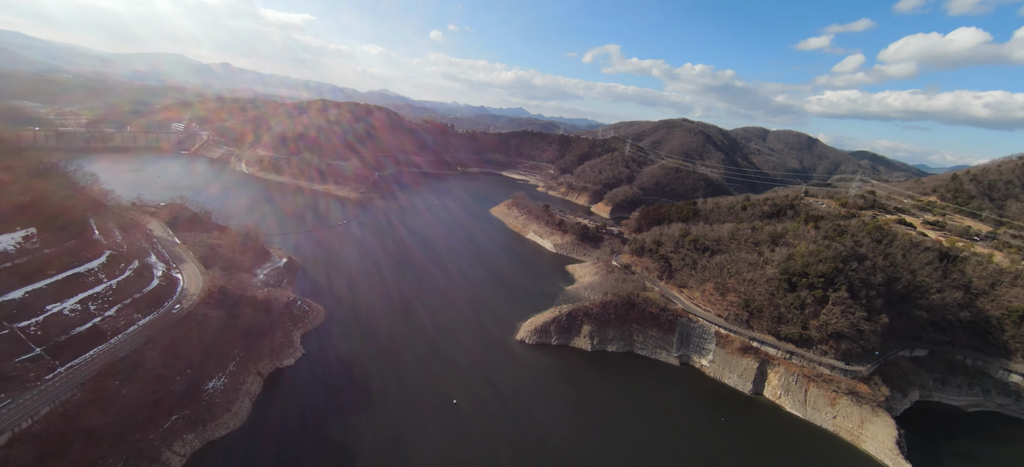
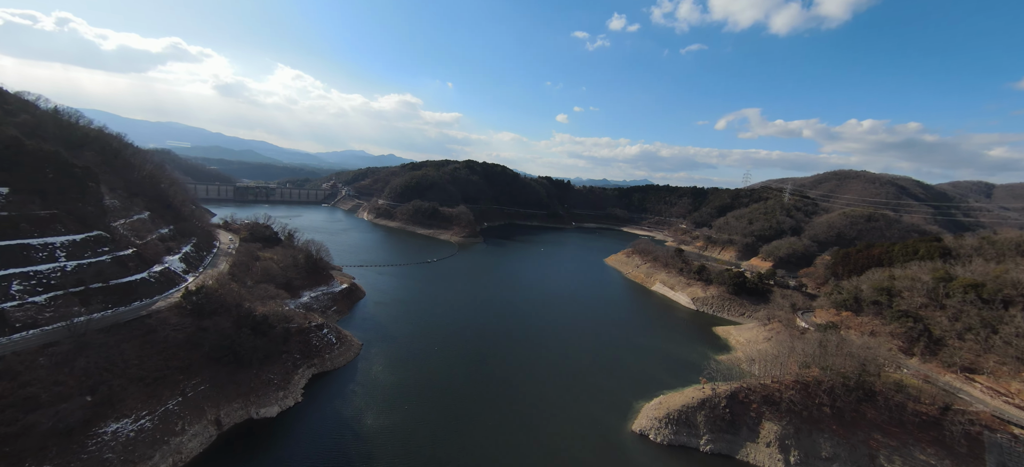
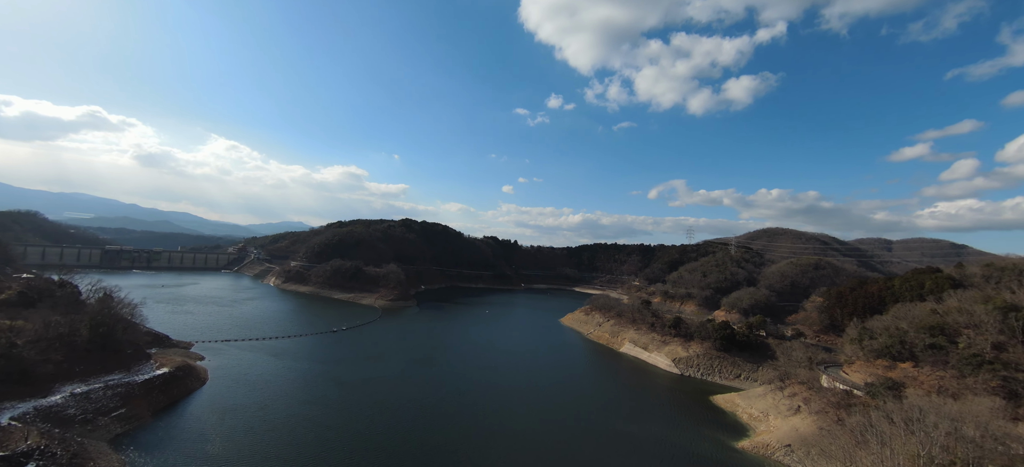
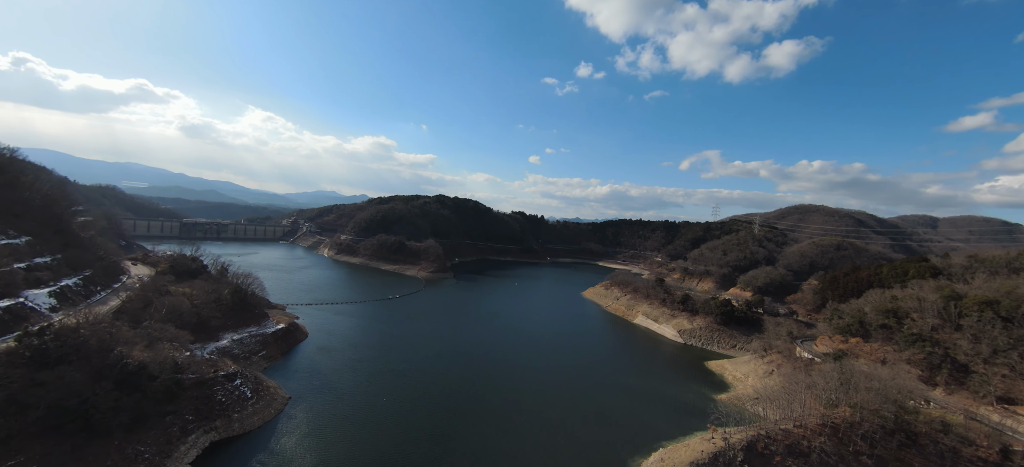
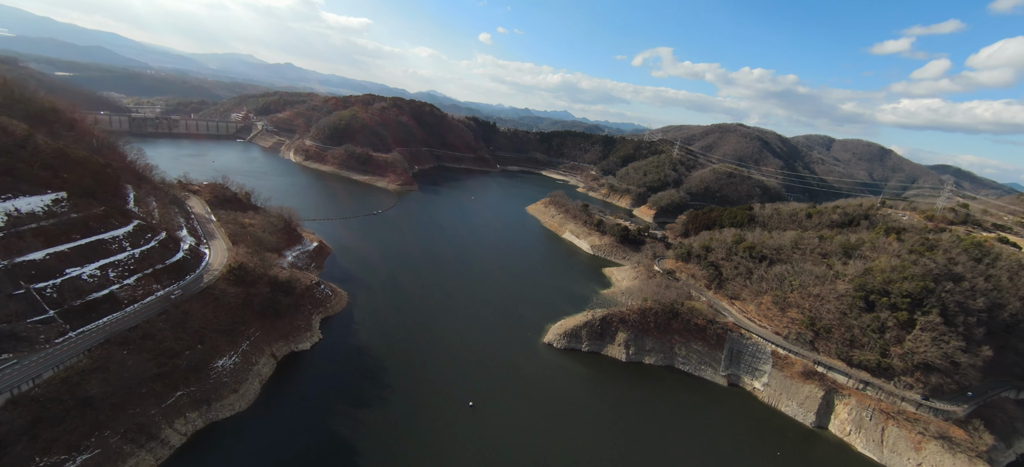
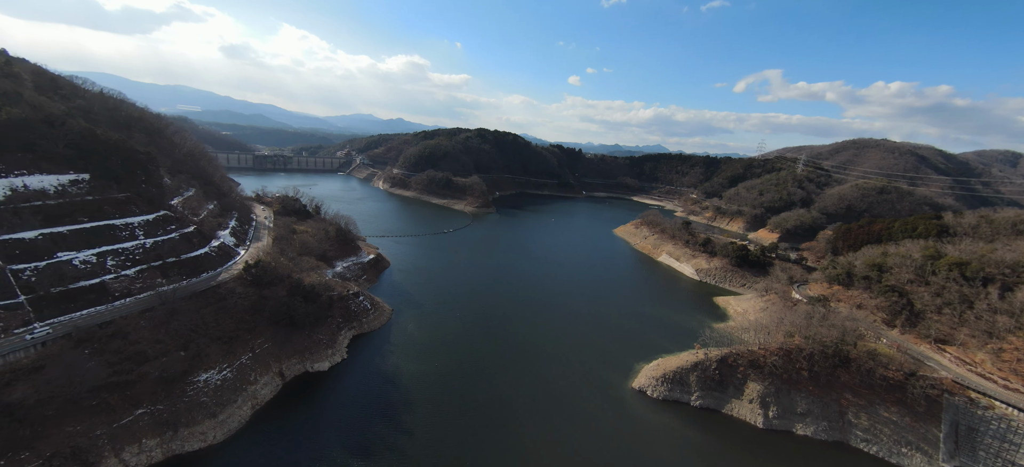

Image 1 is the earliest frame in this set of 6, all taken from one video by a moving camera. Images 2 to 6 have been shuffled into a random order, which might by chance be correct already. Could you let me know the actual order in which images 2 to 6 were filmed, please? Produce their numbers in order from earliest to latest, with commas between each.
5, 6, 2, 4, 3
